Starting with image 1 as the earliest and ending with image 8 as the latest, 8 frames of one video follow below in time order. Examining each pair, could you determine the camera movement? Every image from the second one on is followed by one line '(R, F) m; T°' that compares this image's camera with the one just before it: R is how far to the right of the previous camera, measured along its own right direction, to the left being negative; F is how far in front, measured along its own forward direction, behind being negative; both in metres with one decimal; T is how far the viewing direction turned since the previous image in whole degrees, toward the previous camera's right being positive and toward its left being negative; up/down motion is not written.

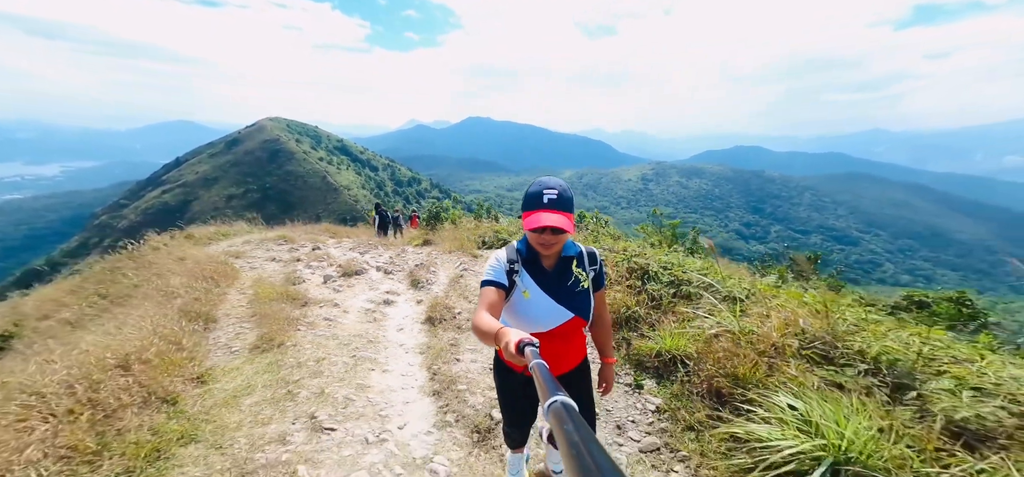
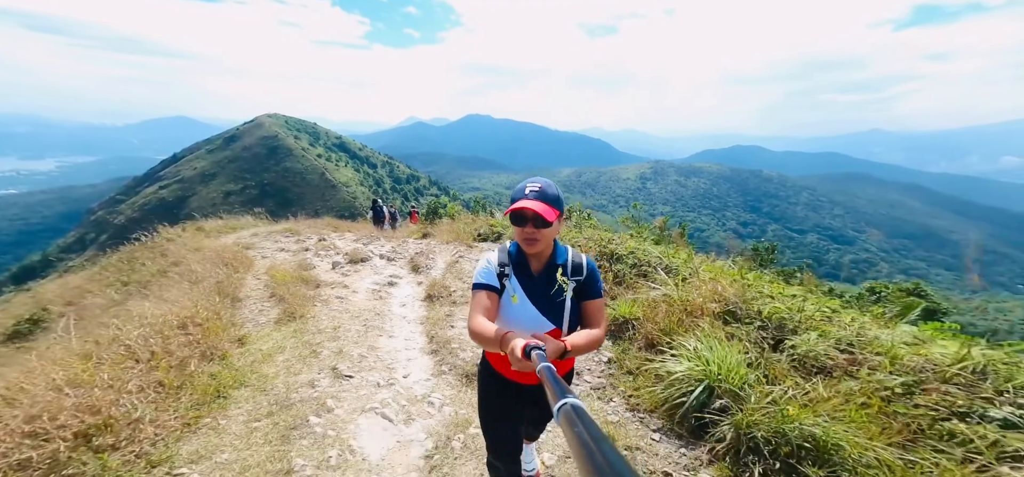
(+0.2, -0.9) m; +1°
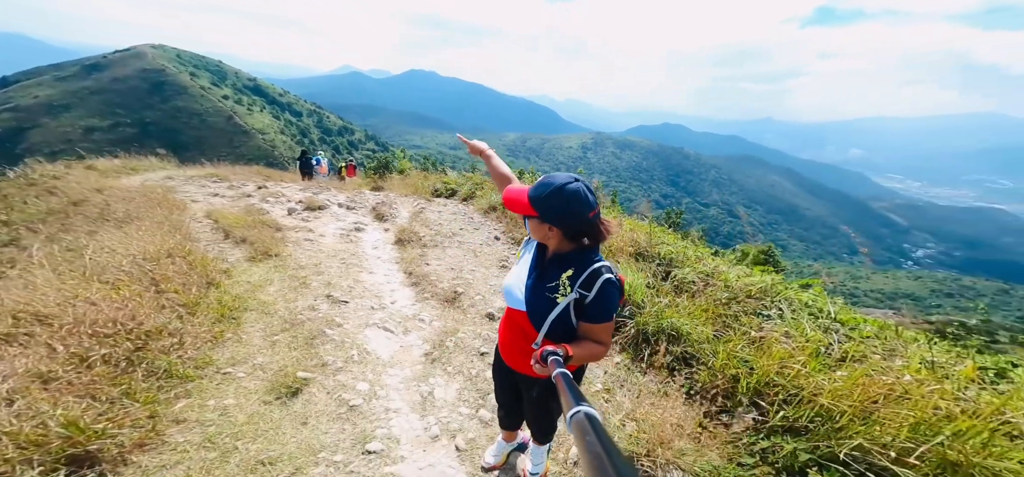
(-0.8, -1.0) m; +12°
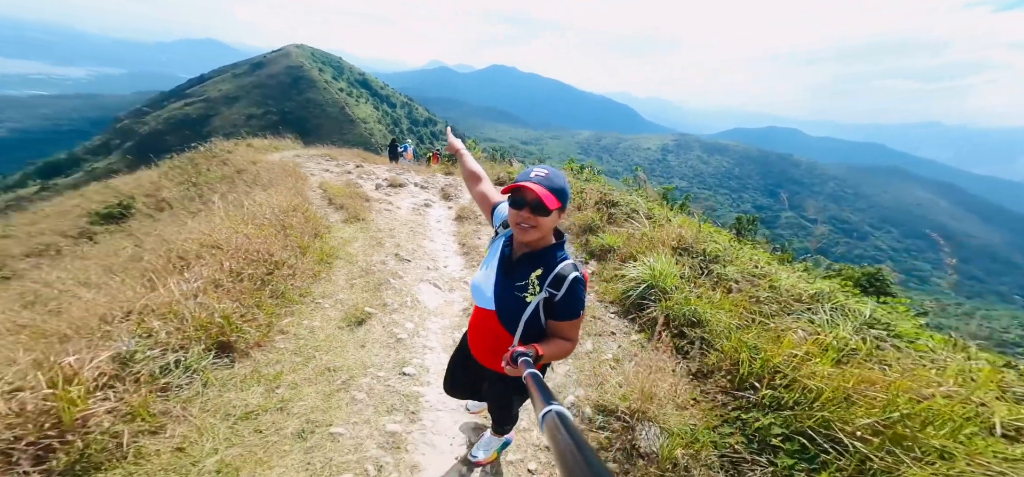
(+0.7, -0.5) m; -12°
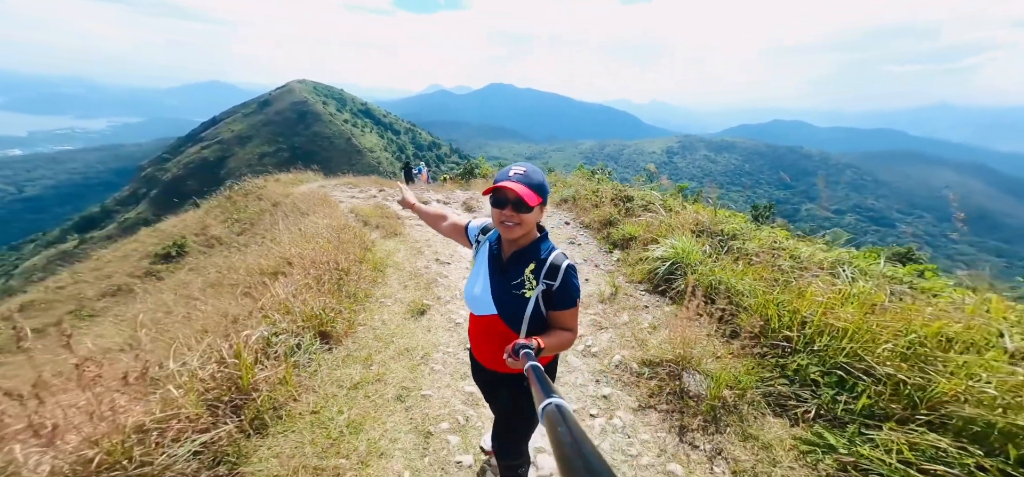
(-0.4, -0.7) m; -1°
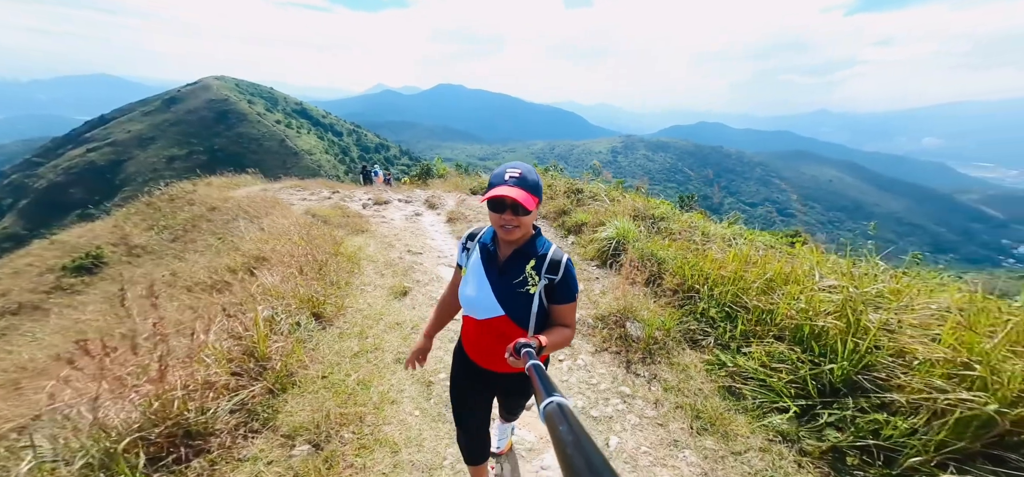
(-0.4, -0.7) m; +8°
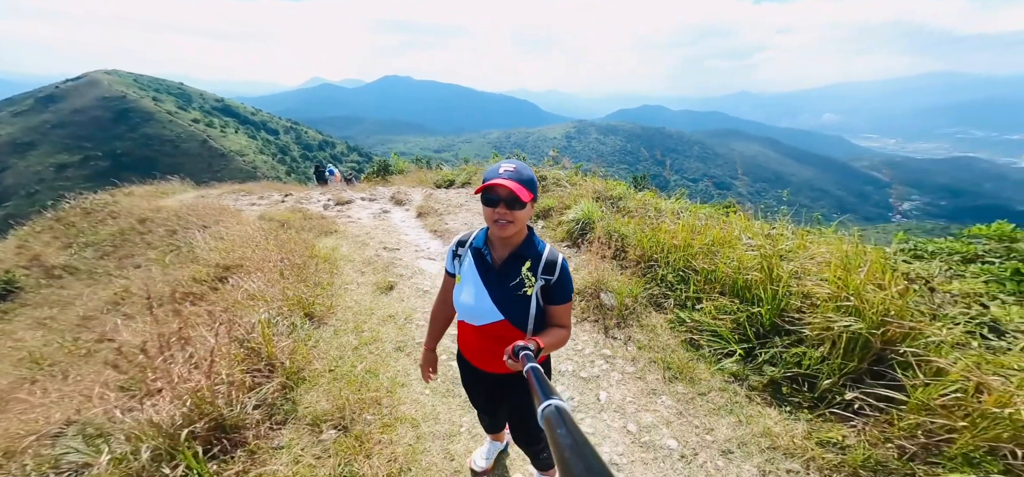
(-0.4, -0.4) m; +7°
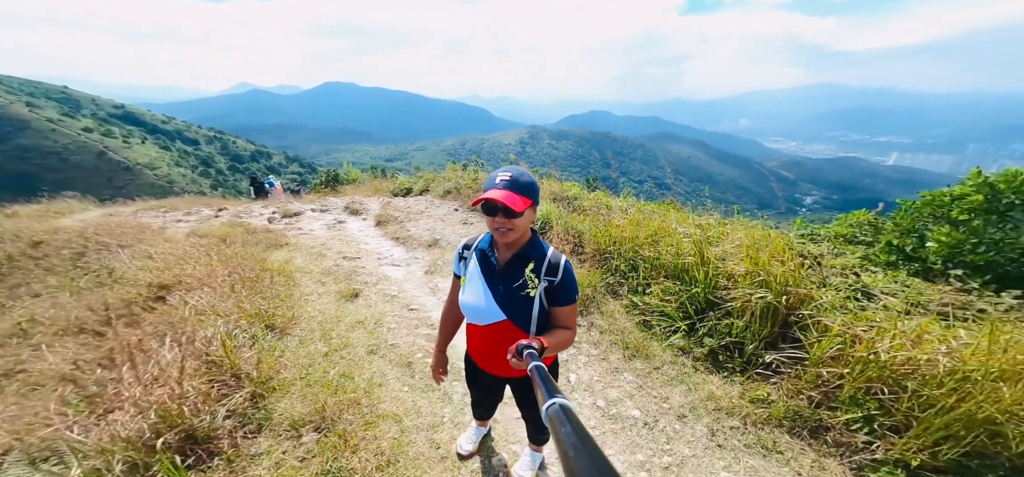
(-0.2, -0.2) m; +8°
